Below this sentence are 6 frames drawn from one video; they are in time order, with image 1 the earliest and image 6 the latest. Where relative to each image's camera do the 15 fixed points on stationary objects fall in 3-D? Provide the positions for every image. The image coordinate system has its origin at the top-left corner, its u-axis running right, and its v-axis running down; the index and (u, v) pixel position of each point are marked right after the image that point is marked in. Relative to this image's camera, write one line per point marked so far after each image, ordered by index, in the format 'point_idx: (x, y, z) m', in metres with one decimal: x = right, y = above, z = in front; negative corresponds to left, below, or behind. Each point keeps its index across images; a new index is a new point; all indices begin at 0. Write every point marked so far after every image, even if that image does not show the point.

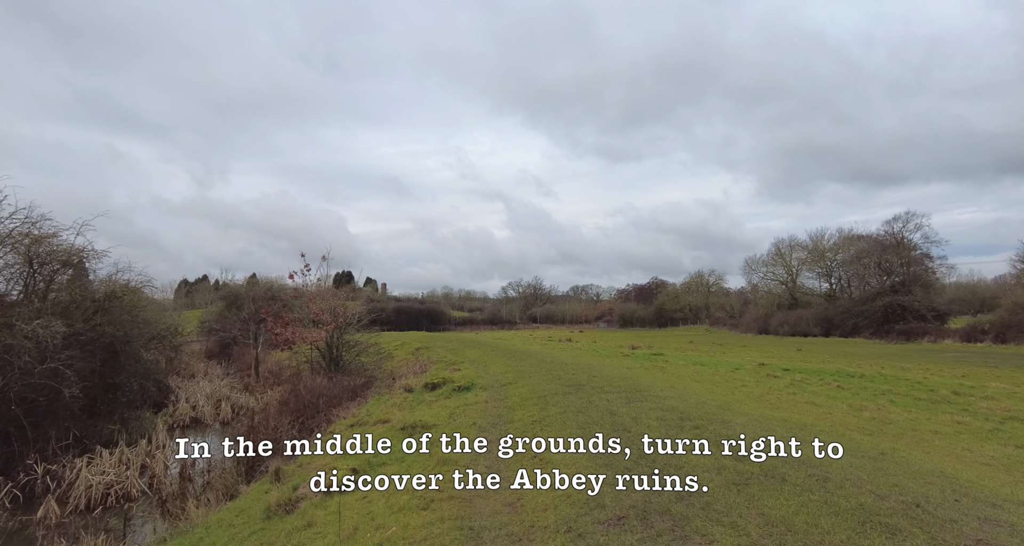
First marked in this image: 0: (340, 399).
0: (-5.8, -4.2, +19.6) m
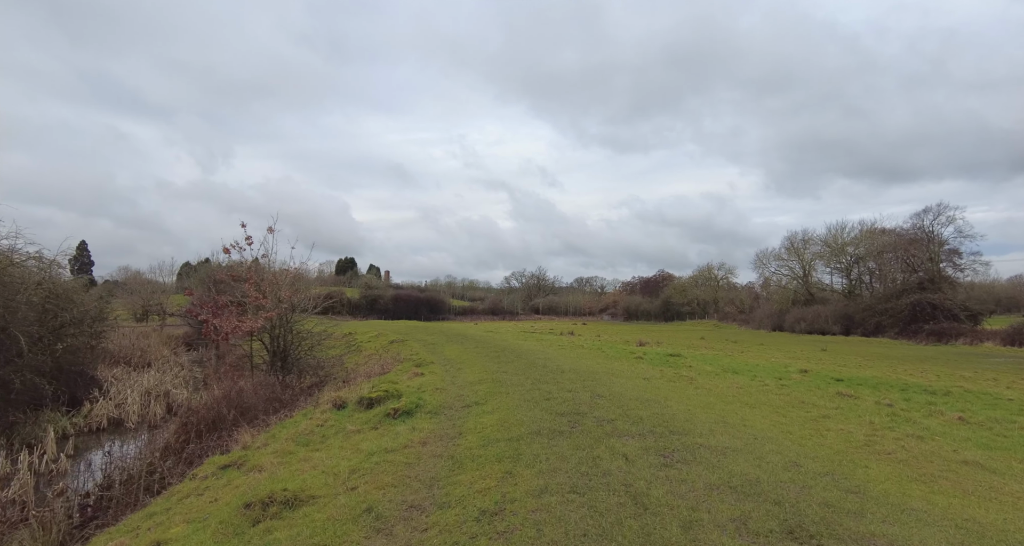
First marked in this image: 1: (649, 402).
0: (-6.4, -3.5, +15.0) m
1: (+2.3, -2.1, +9.7) m
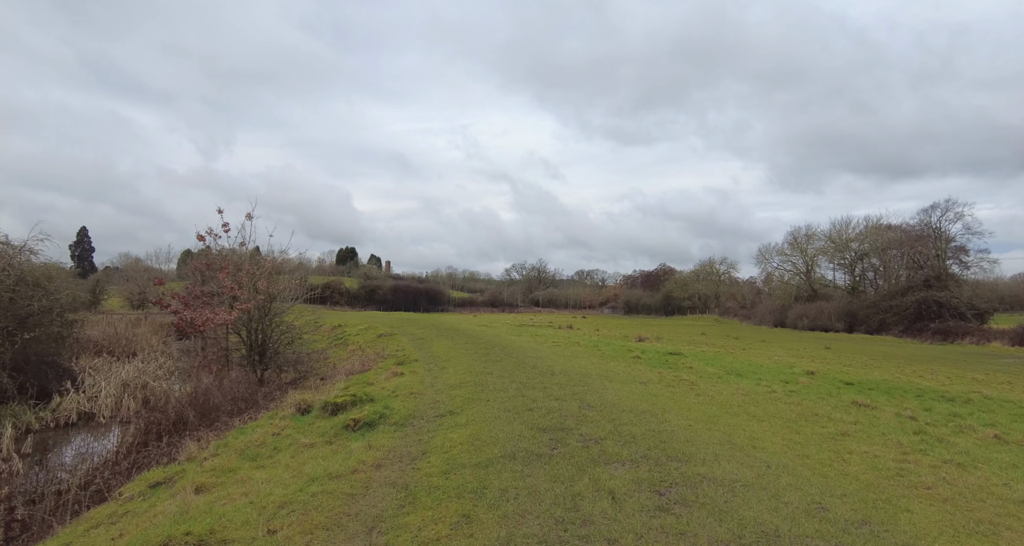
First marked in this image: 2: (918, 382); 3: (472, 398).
0: (-6.7, -3.2, +13.9) m
1: (+2.0, -2.1, +8.5) m
2: (+13.7, -3.7, +19.6) m
3: (-0.7, -2.2, +10.2) m
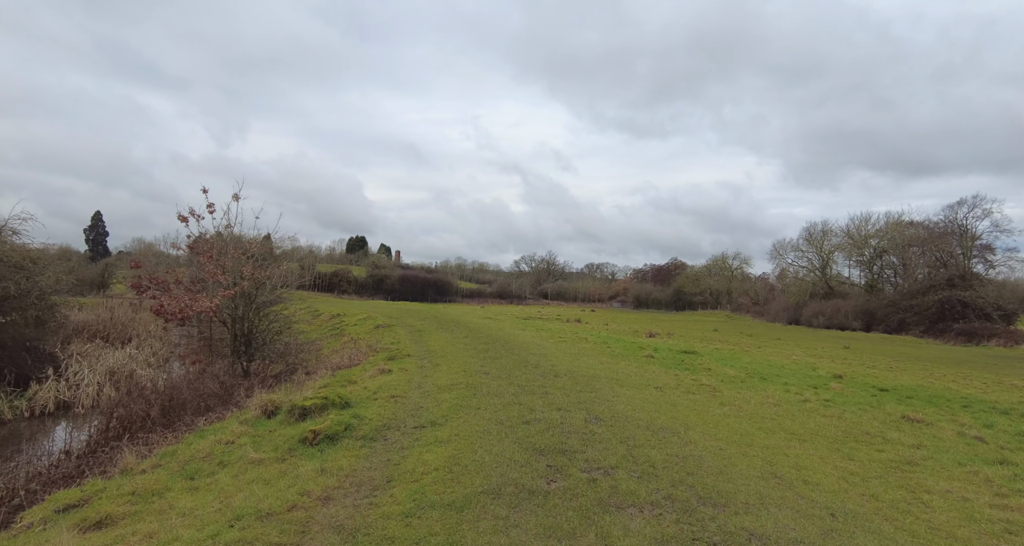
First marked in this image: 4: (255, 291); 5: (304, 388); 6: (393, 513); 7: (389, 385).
0: (-6.8, -2.8, +12.6) m
1: (+1.9, -1.9, +7.1) m
2: (+13.7, -3.6, +17.9) m
3: (-0.8, -2.0, +8.8) m
4: (-8.4, -0.6, +19.0) m
5: (-4.2, -2.3, +11.7) m
6: (-1.0, -2.0, +4.8) m
7: (-2.3, -2.1, +11.0) m
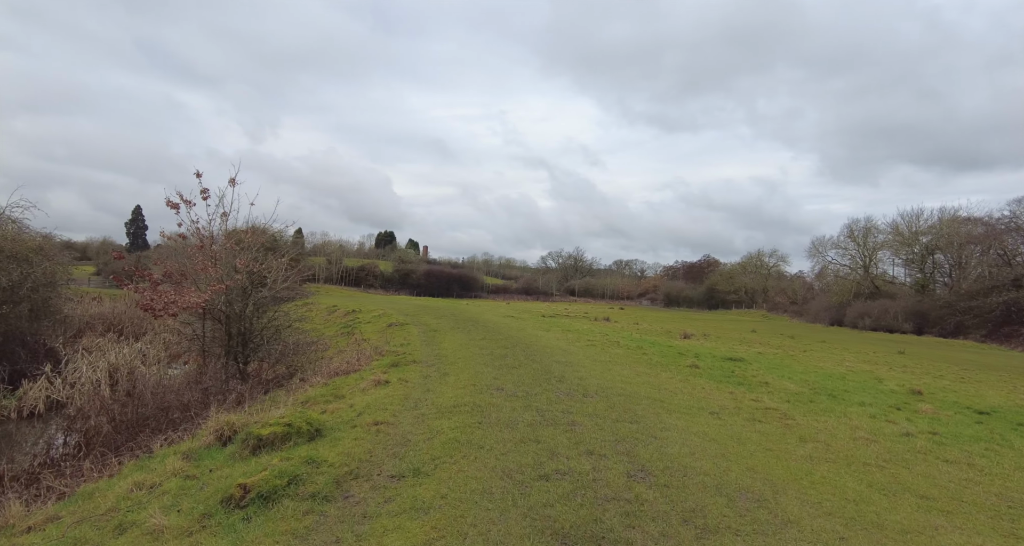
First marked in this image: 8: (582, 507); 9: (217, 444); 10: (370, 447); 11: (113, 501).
0: (-6.4, -2.7, +10.8) m
1: (+1.9, -1.9, +4.8) m
2: (+14.3, -3.6, +15.1) m
3: (-0.6, -1.9, +6.7) m
4: (-7.7, -0.4, +17.2) m
5: (-3.8, -2.2, +9.7) m
6: (-1.0, -1.9, +2.7) m
7: (-2.0, -2.0, +8.9) m
8: (+0.6, -1.8, +4.6) m
9: (-3.8, -2.2, +7.5) m
10: (-1.6, -1.9, +6.5) m
11: (-3.9, -2.2, +5.7) m
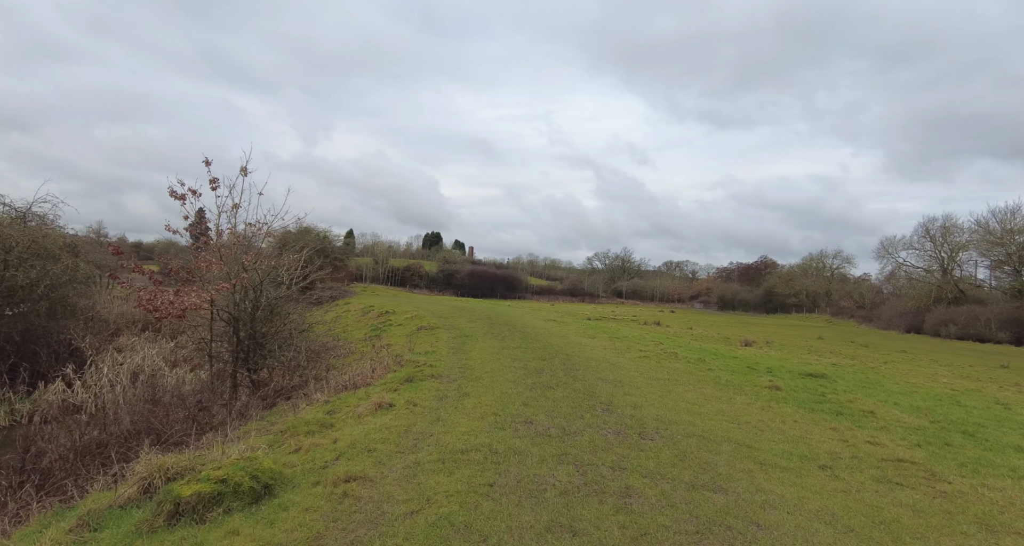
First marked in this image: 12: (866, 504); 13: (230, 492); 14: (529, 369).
0: (-5.9, -2.6, +8.9) m
1: (+2.0, -1.8, +2.3) m
2: (+15.1, -3.6, +11.6) m
3: (-0.4, -1.9, +4.4) m
4: (-6.6, -0.3, +15.4) m
5: (-3.4, -2.1, +7.7) m
6: (-1.1, -1.8, +0.4) m
7: (-1.7, -2.0, +6.7) m
8: (+0.6, -1.8, +2.3) m
9: (-3.6, -2.2, +5.5) m
10: (-1.4, -1.9, +4.3) m
11: (-3.8, -2.2, +3.7) m
12: (+3.2, -2.0, +5.2) m
13: (-2.4, -1.9, +5.0) m
14: (+0.4, -2.0, +11.9) m
